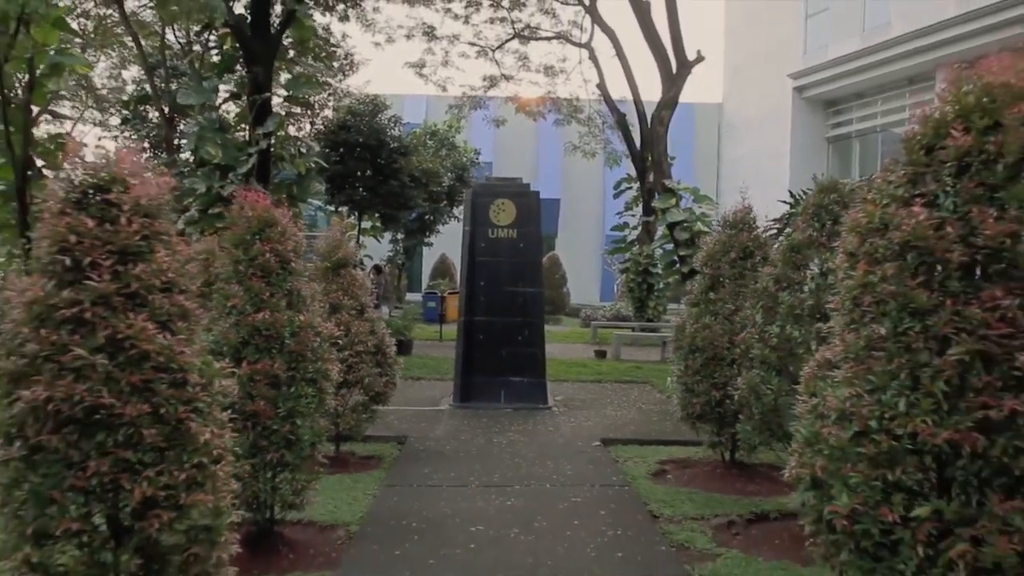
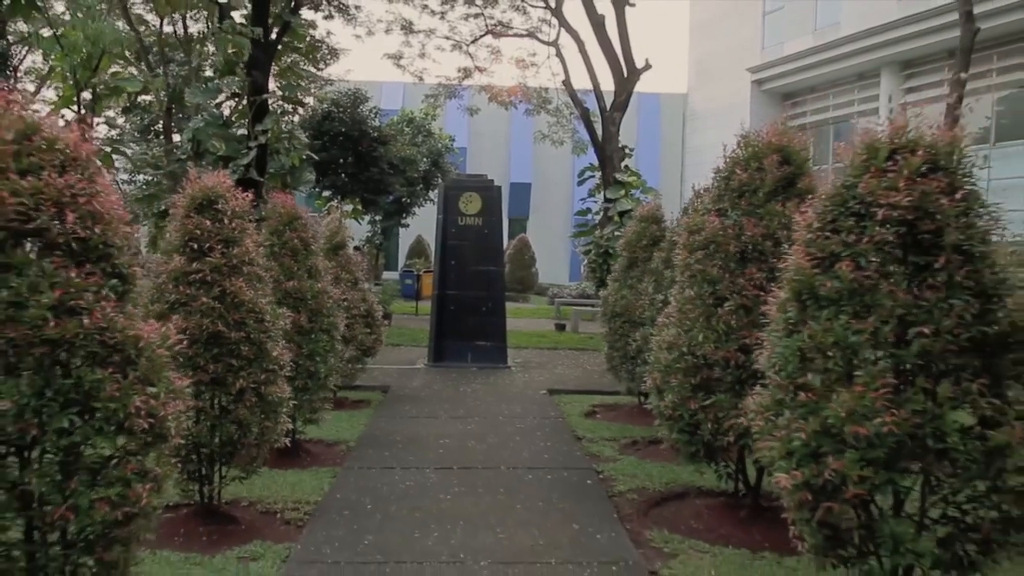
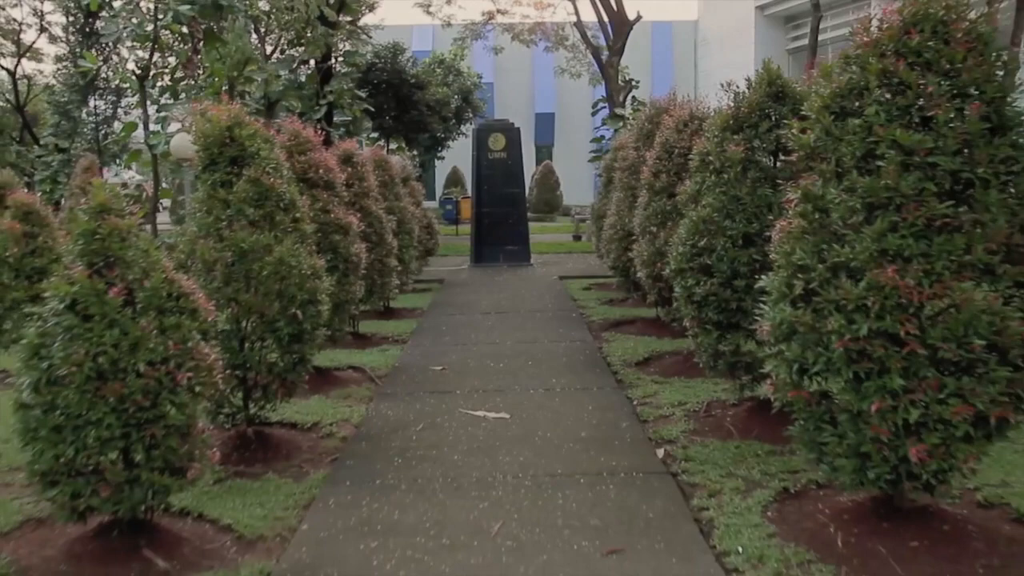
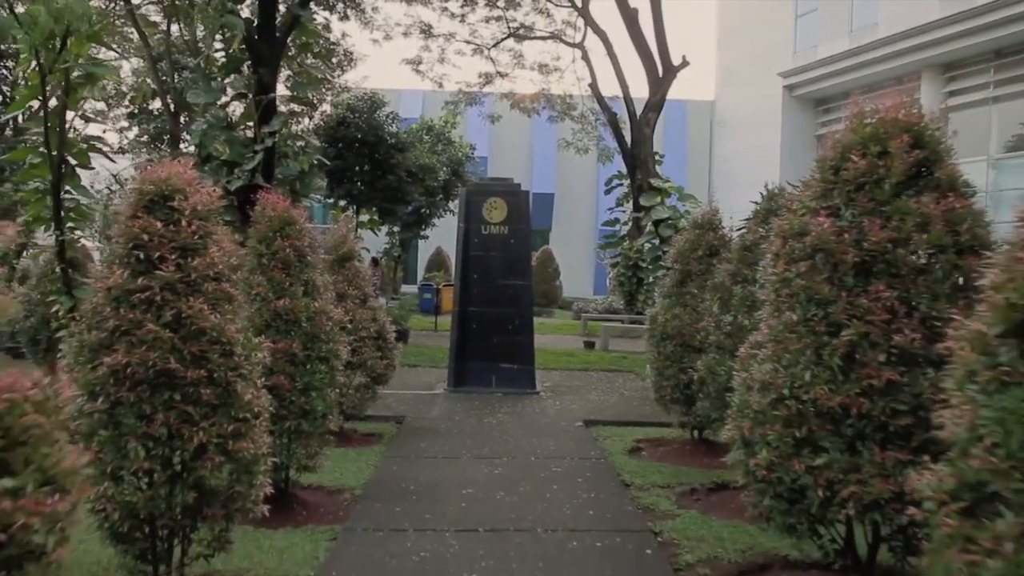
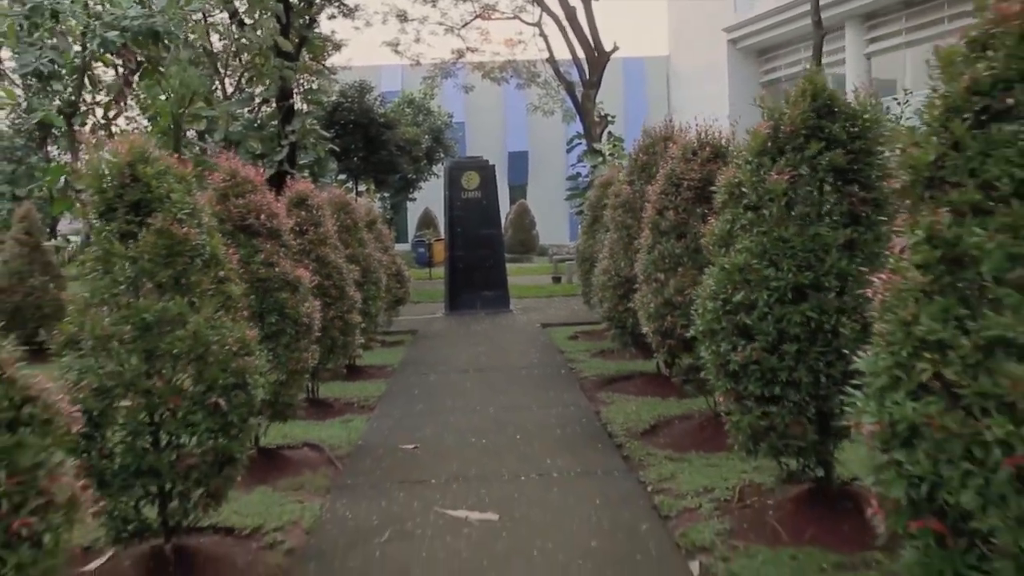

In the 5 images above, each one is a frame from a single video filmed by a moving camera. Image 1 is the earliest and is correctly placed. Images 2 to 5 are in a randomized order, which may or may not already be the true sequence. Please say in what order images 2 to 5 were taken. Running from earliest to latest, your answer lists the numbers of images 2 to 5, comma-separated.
4, 2, 5, 3
